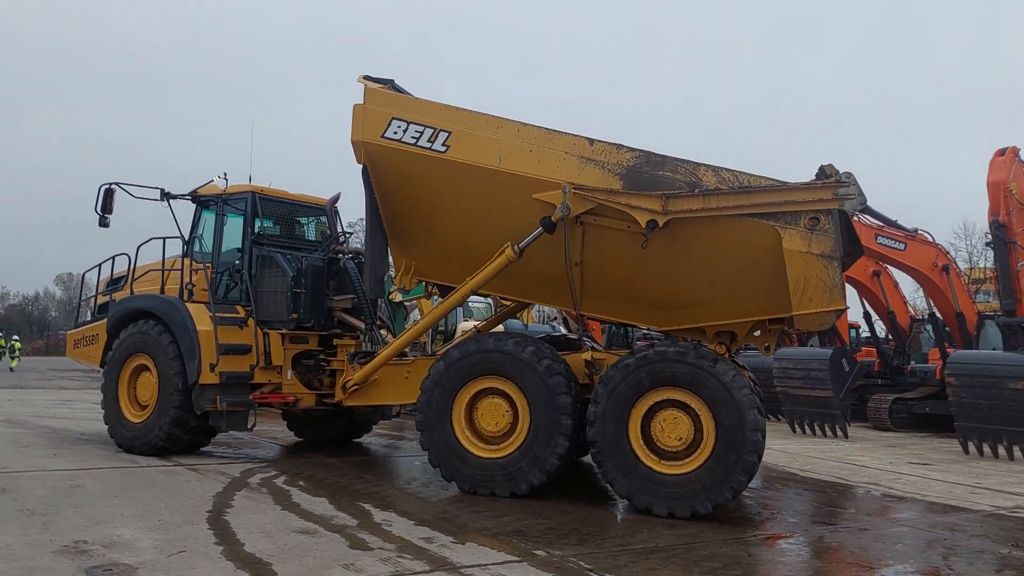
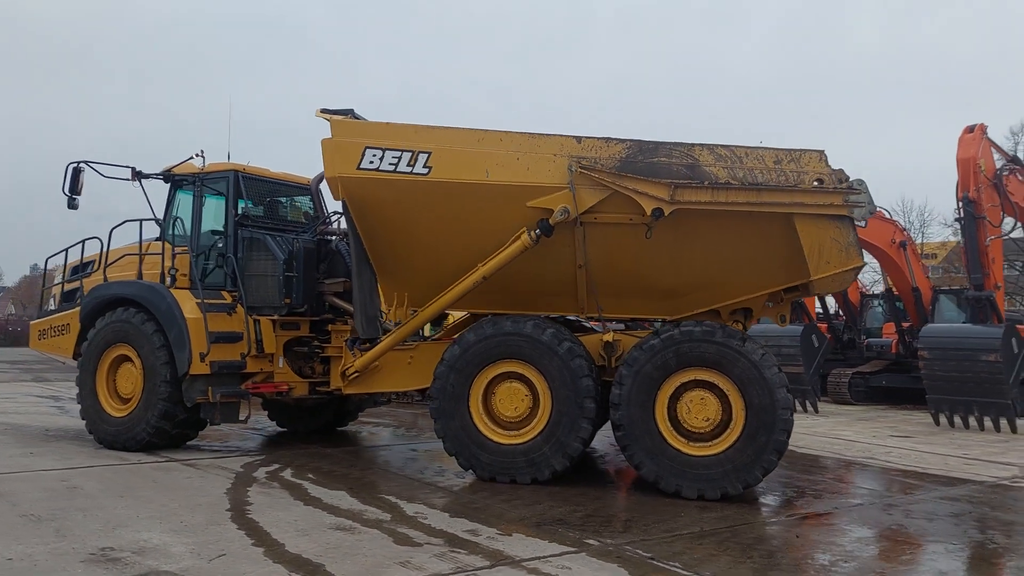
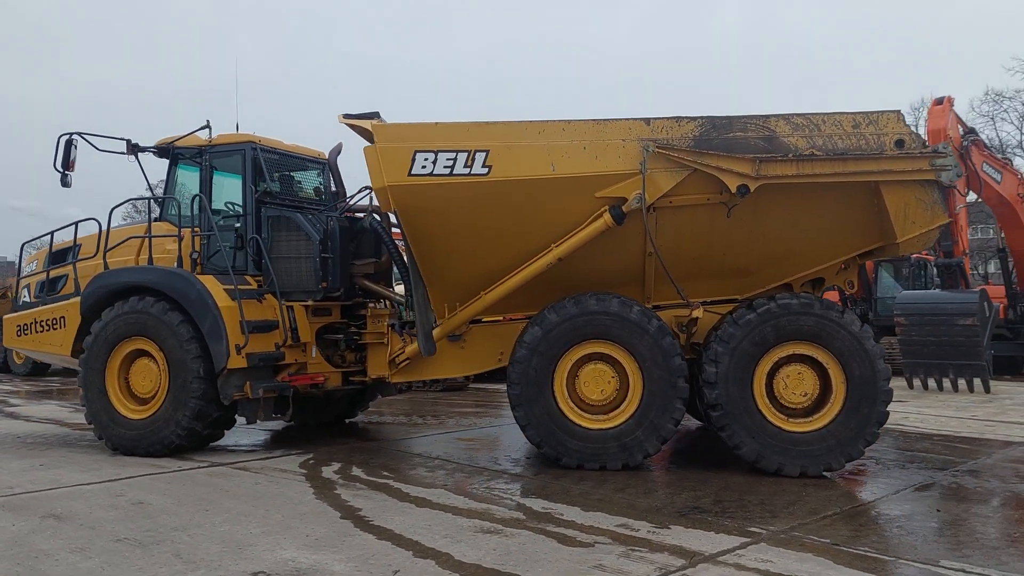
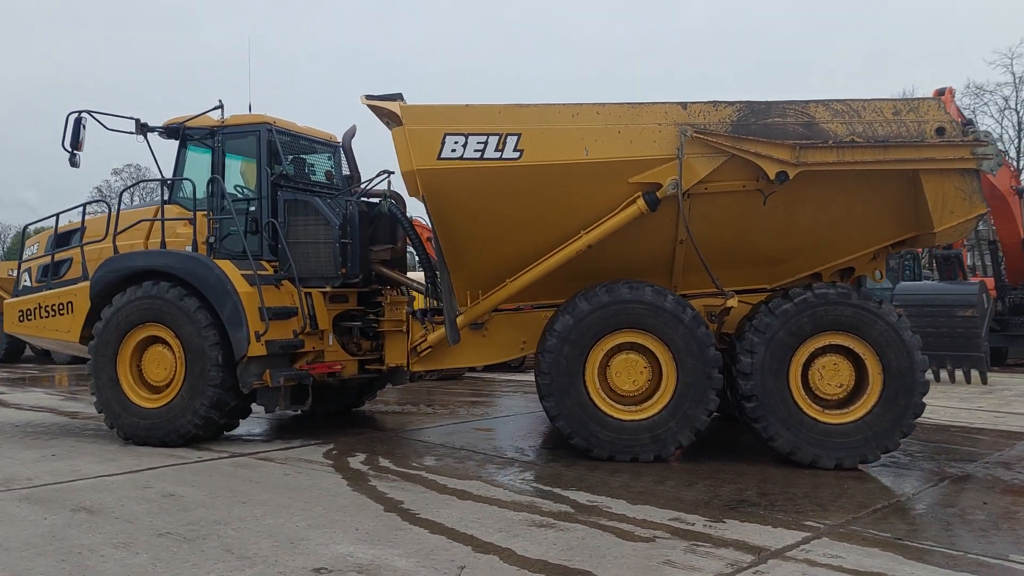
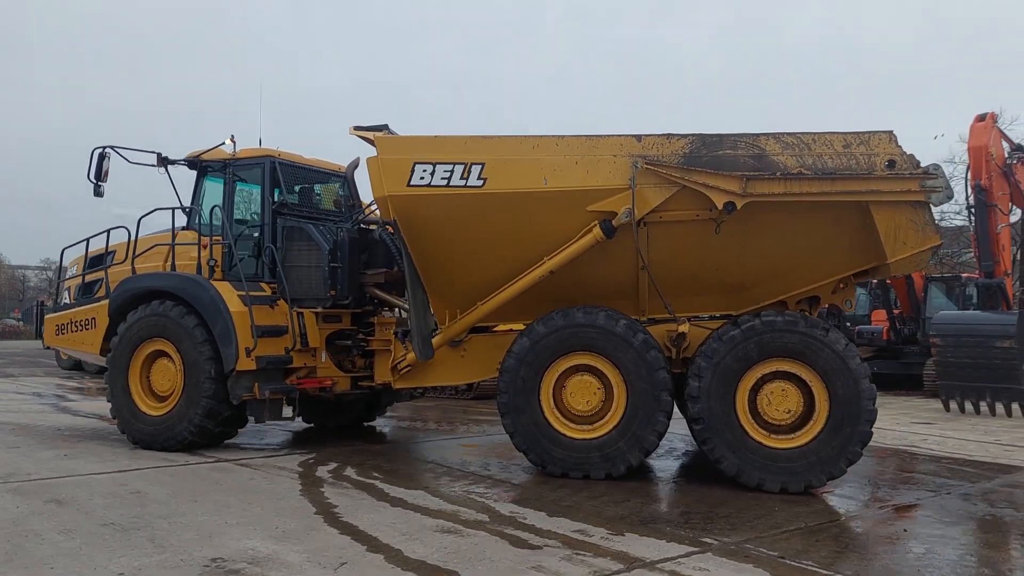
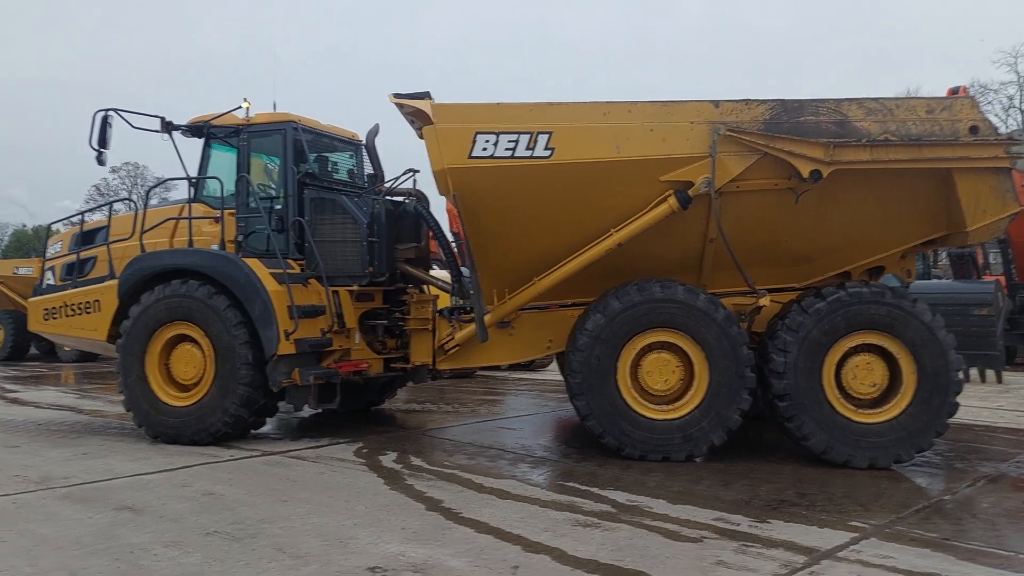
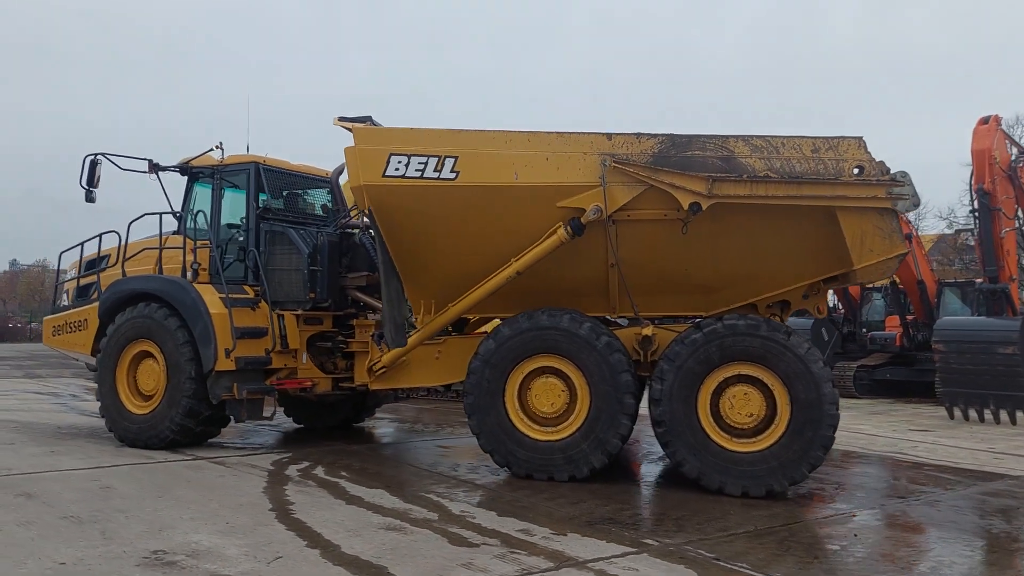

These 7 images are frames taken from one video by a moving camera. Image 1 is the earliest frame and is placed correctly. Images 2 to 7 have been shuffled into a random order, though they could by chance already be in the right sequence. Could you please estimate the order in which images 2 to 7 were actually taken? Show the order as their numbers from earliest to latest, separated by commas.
2, 7, 5, 3, 4, 6
